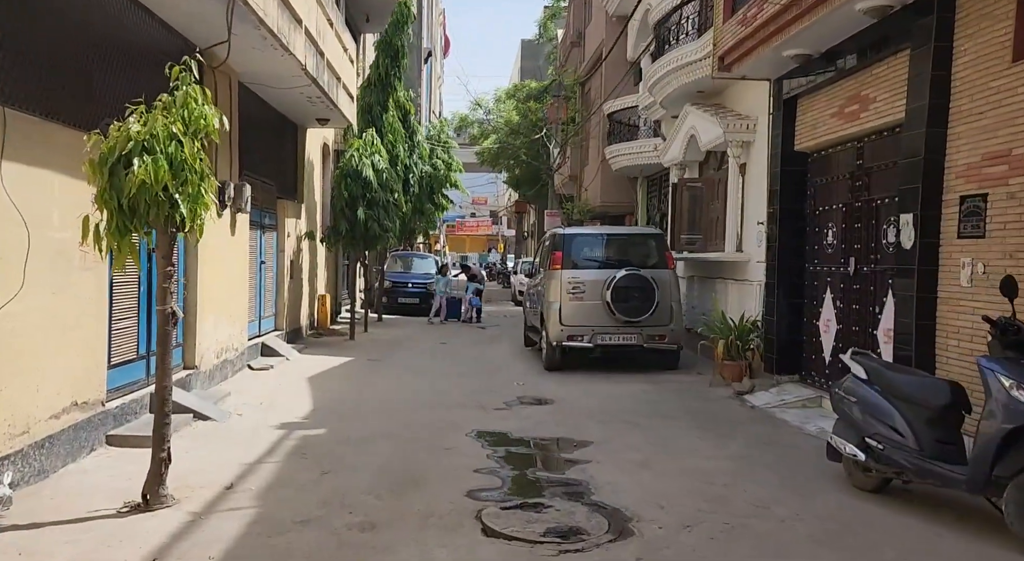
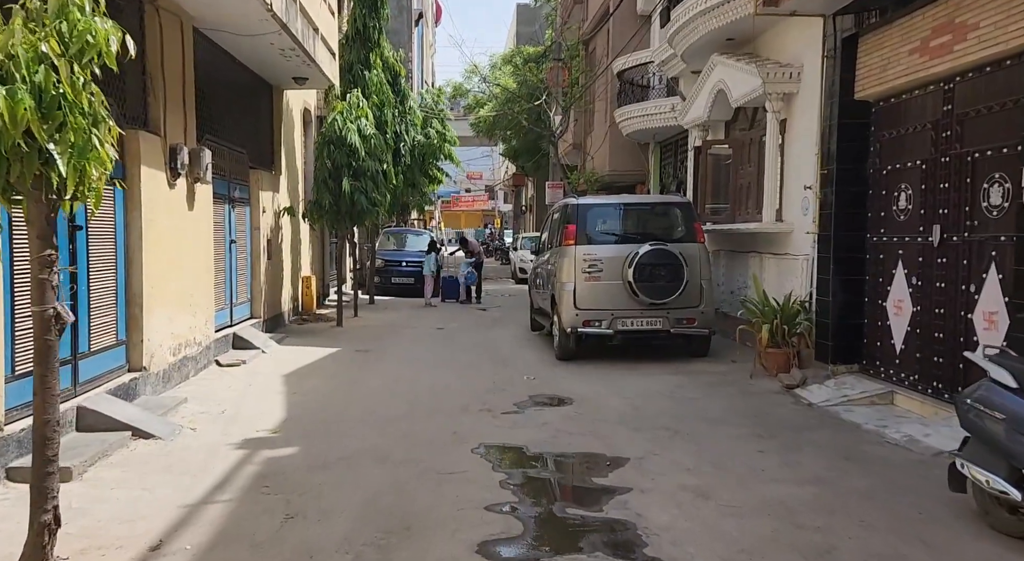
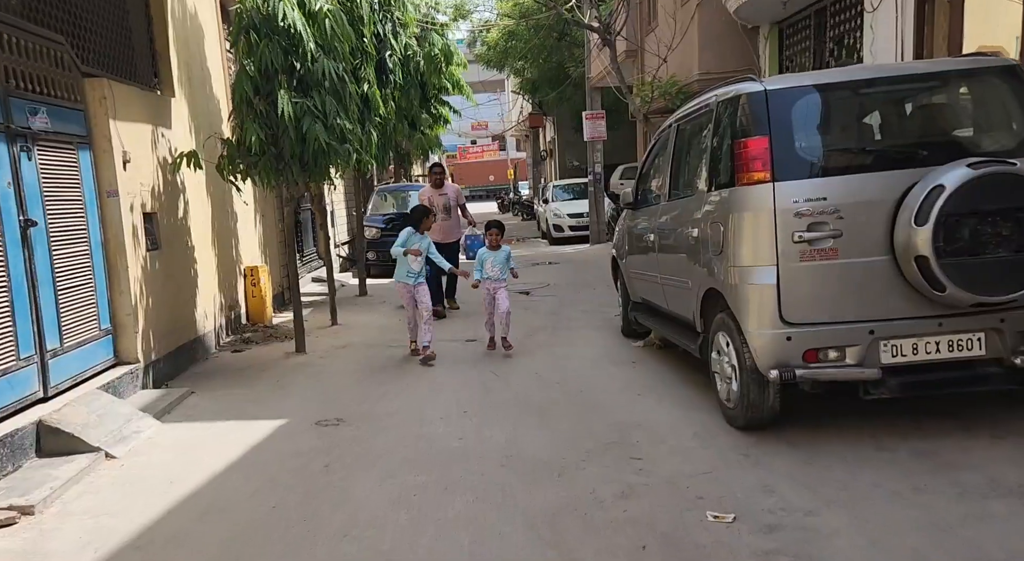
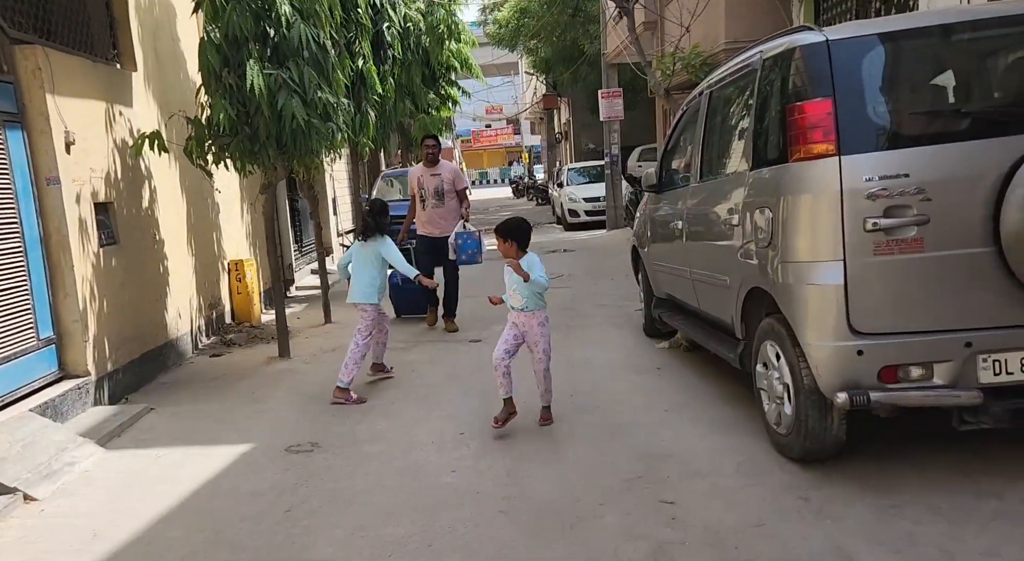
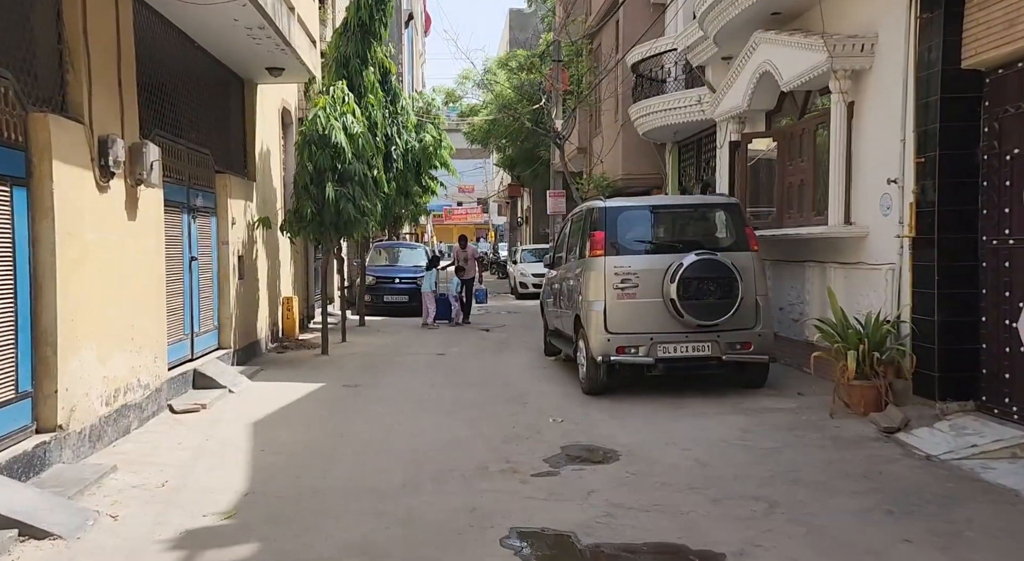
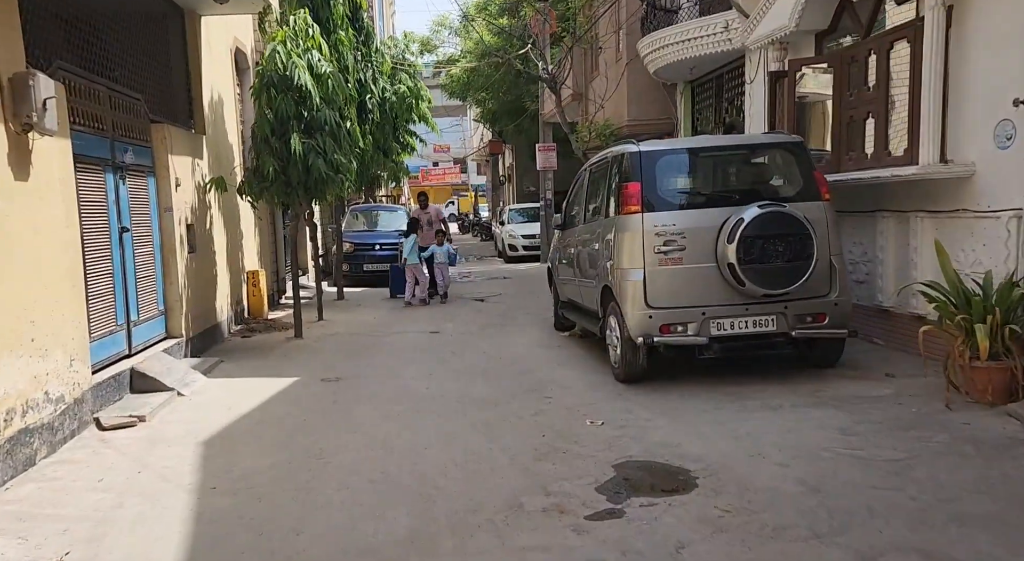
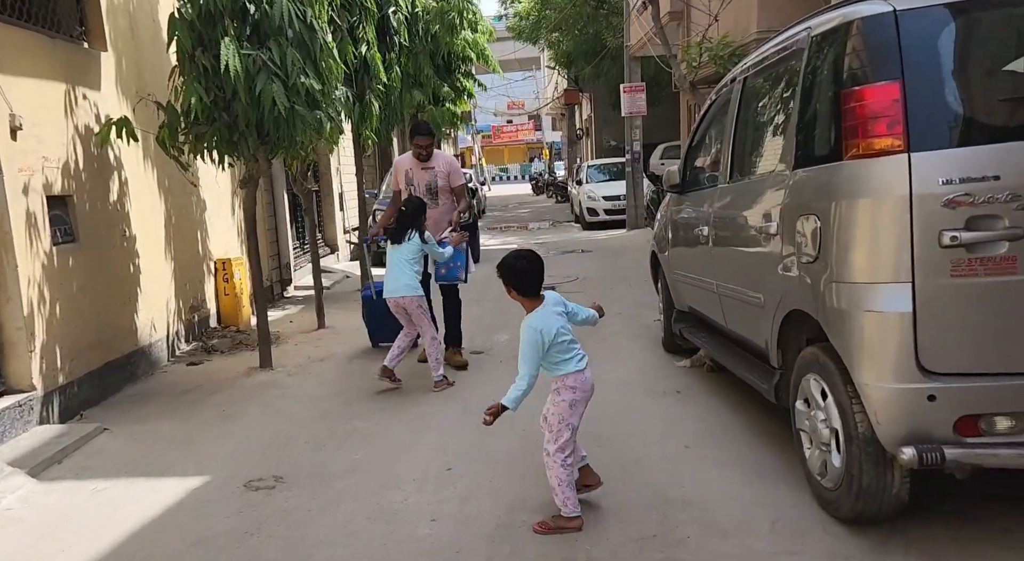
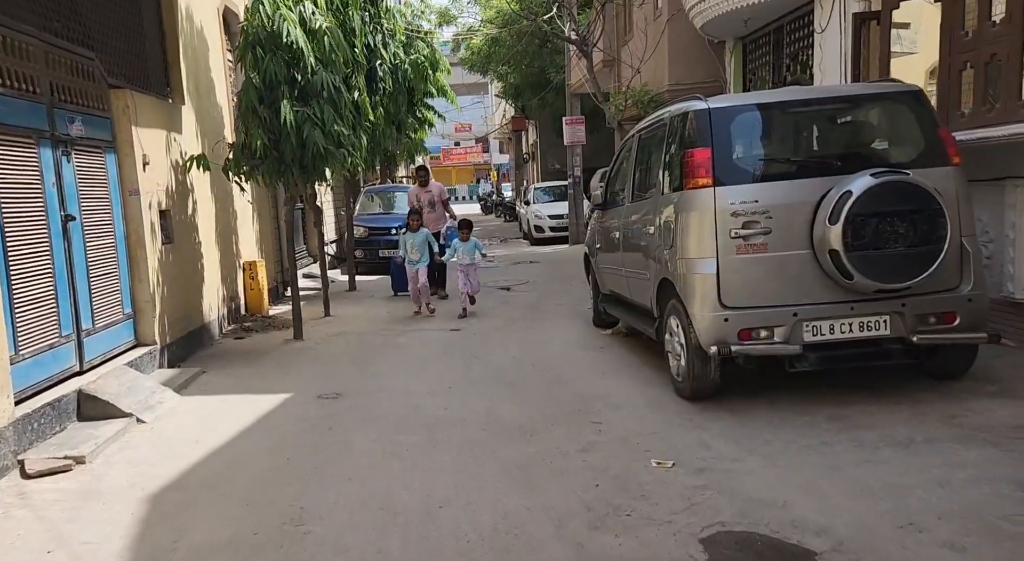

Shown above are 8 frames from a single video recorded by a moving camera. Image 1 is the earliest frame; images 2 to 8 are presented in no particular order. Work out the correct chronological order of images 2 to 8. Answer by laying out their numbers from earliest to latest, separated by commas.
2, 5, 6, 8, 3, 4, 7
